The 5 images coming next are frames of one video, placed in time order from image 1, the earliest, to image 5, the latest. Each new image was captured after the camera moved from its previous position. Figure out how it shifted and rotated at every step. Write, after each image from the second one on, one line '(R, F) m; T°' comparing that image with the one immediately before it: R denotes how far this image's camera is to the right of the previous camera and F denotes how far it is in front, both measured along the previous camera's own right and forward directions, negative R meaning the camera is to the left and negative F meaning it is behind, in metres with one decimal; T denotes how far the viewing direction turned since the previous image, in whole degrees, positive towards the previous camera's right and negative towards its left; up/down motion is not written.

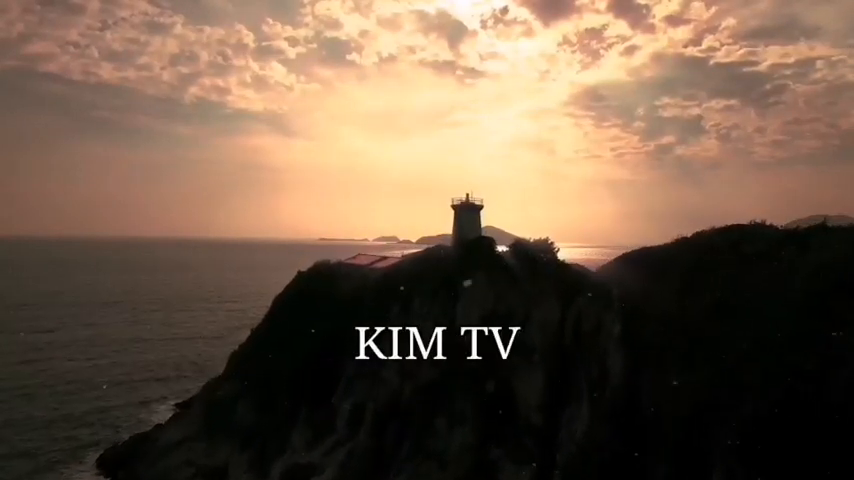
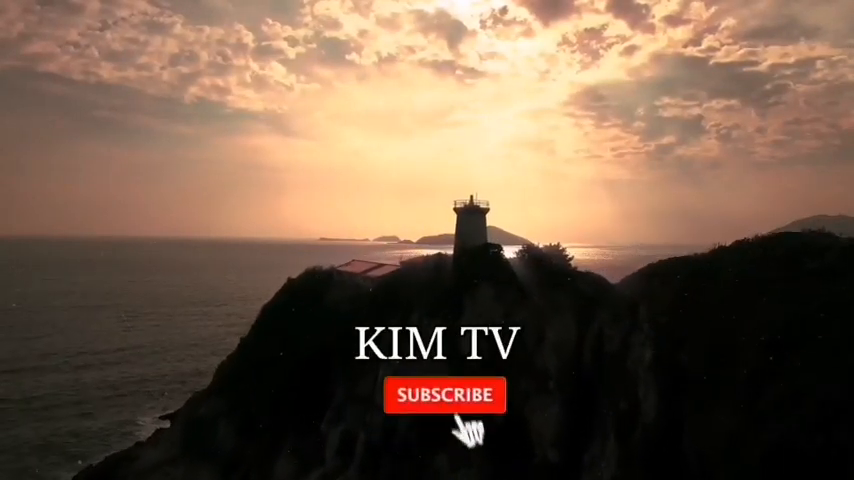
(-0.2, +0.6) m; 0°
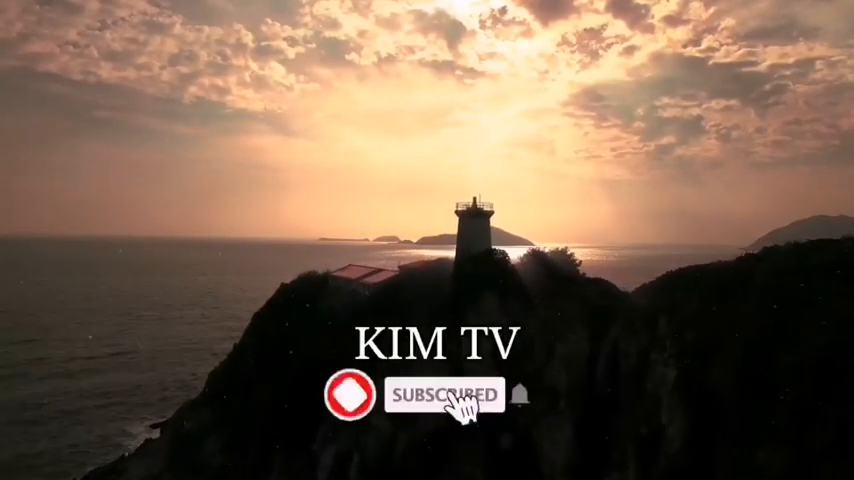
(-0.3, +0.5) m; 0°
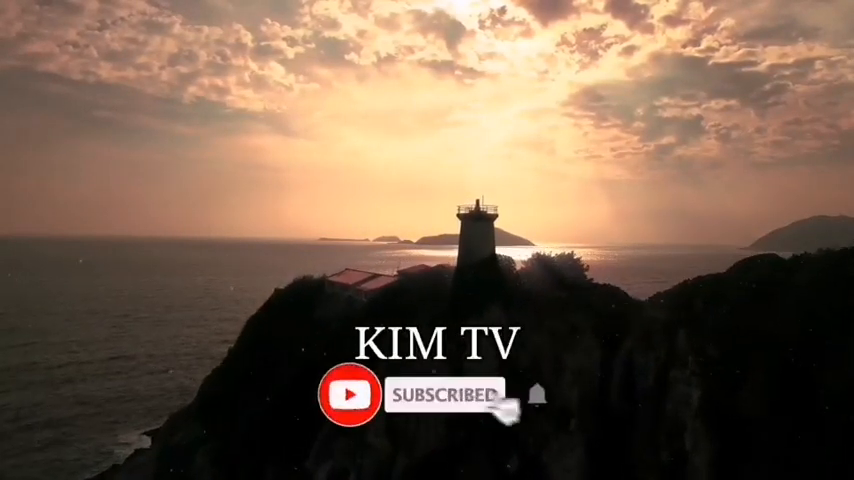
(-0.3, 0.0) m; 0°
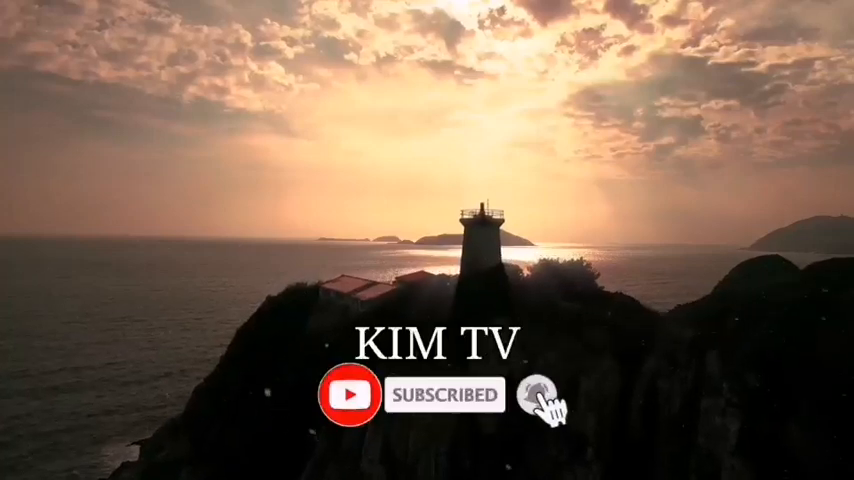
(-0.5, +0.2) m; 0°
